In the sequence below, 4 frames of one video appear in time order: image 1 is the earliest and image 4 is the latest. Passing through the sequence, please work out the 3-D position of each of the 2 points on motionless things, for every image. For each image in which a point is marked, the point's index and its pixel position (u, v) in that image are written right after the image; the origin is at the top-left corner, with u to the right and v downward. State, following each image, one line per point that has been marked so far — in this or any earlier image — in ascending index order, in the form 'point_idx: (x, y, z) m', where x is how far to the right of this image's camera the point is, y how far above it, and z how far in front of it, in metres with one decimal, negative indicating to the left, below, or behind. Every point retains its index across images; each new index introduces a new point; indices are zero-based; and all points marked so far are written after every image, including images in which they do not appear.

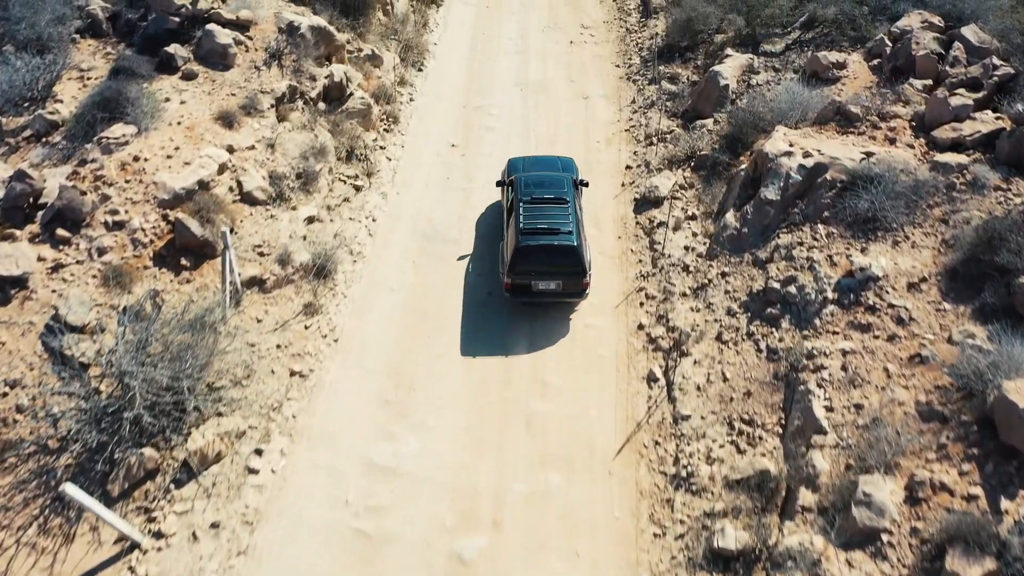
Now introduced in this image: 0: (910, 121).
0: (+5.9, +2.5, +10.9) m
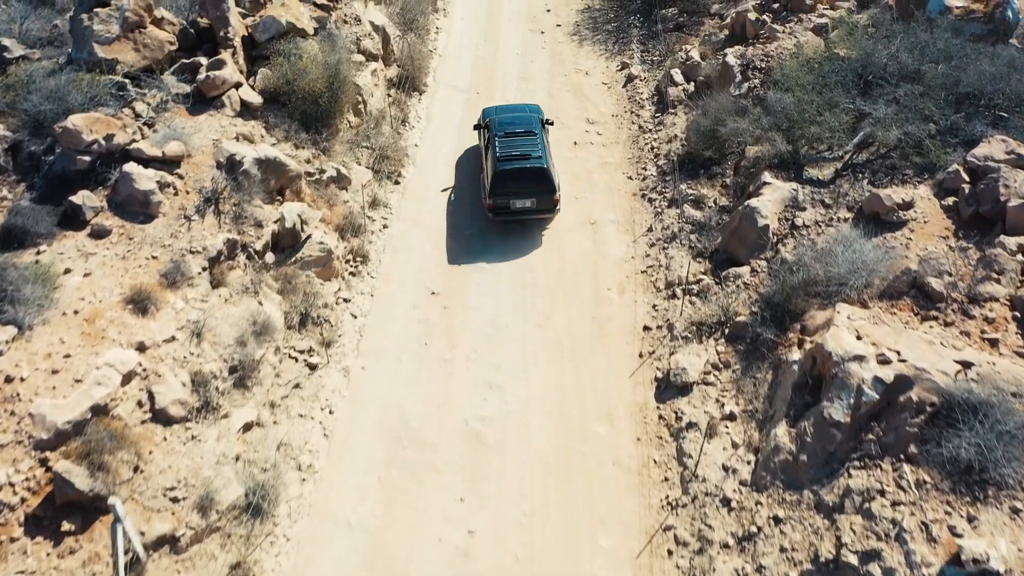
0: (+5.8, -0.2, +8.5) m
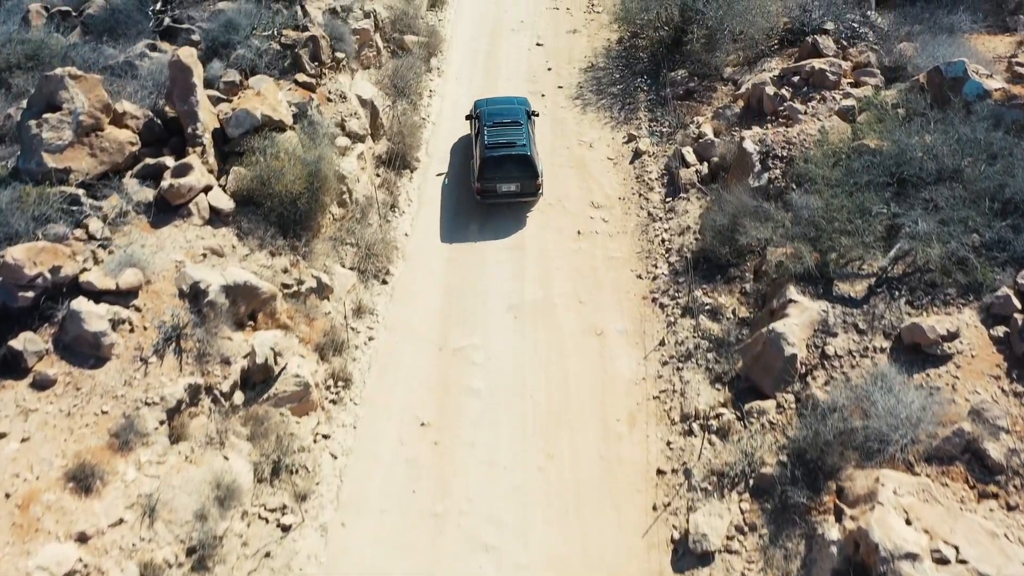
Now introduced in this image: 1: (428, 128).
0: (+5.7, -2.0, +7.4) m
1: (-1.7, +3.3, +15.4) m
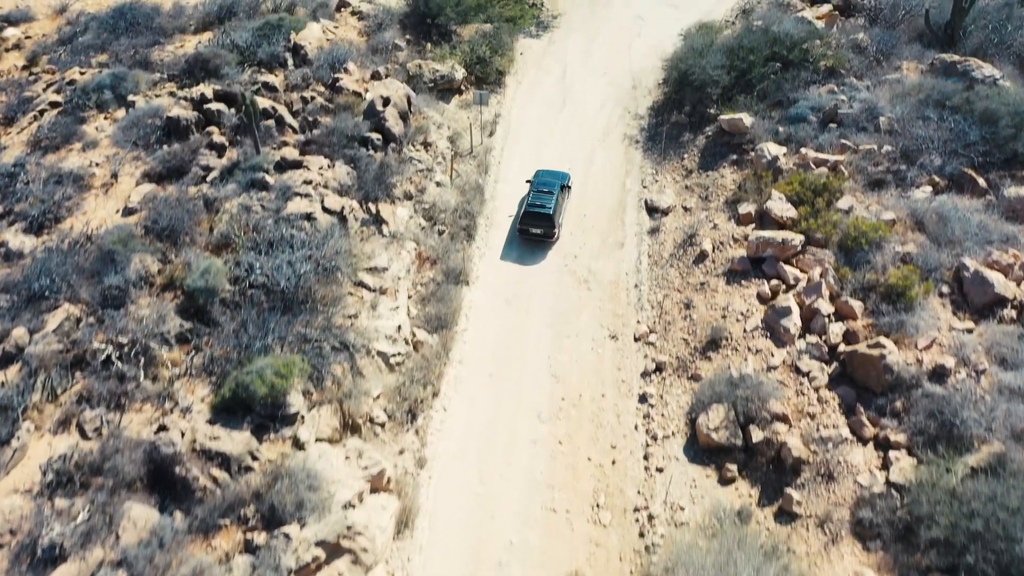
0: (+5.5, -14.4, +3.8) m
1: (-2.0, -9.1, +11.8) m
